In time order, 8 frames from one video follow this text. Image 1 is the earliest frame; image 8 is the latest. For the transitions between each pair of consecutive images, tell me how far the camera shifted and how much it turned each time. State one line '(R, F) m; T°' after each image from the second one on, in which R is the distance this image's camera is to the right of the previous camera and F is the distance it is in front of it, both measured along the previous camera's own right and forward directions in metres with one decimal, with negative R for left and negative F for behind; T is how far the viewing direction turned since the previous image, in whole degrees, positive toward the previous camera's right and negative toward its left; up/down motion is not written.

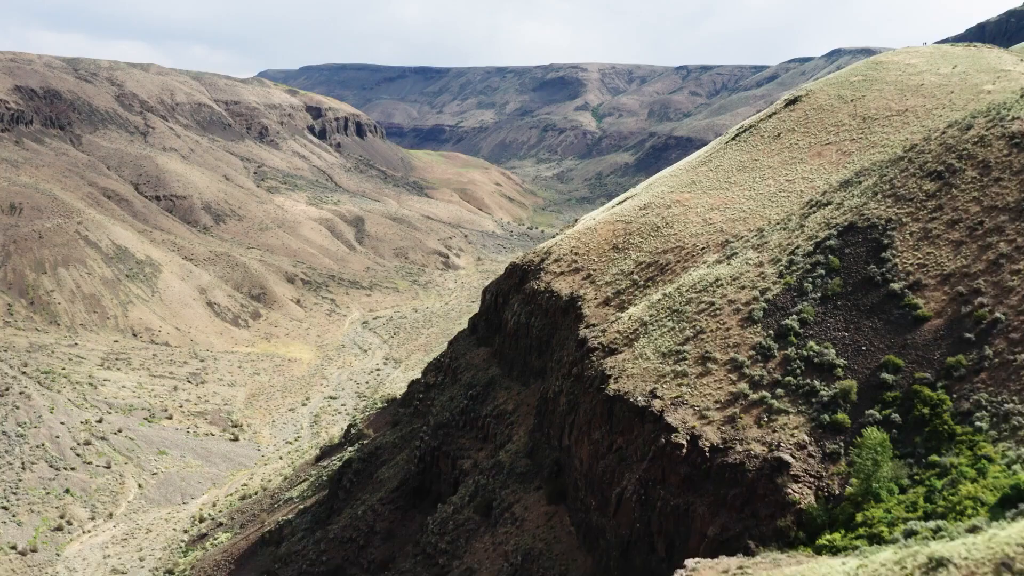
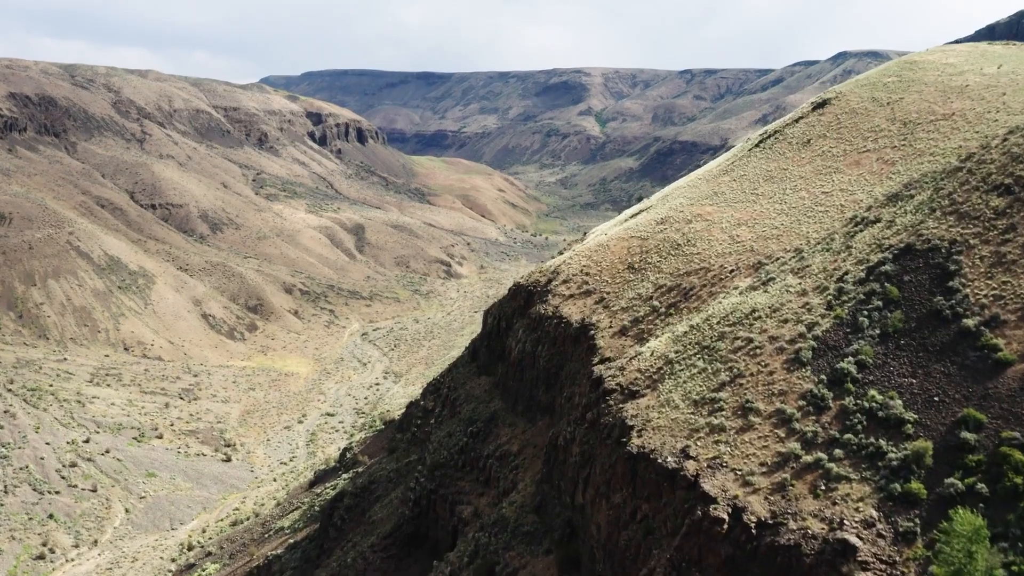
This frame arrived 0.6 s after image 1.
(0.0, +1.7) m; 0°
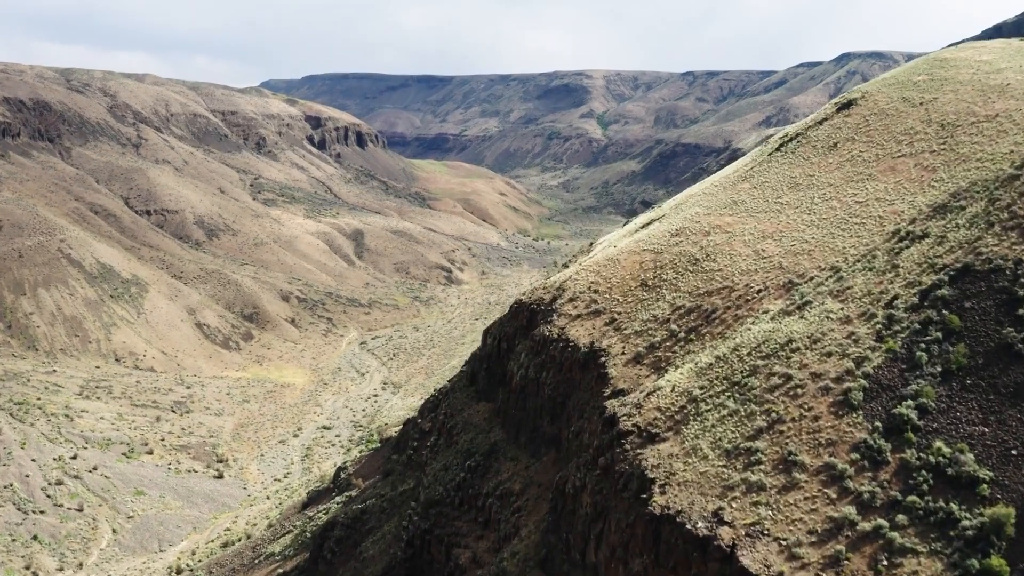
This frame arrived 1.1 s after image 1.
(0.0, +1.3) m; 0°
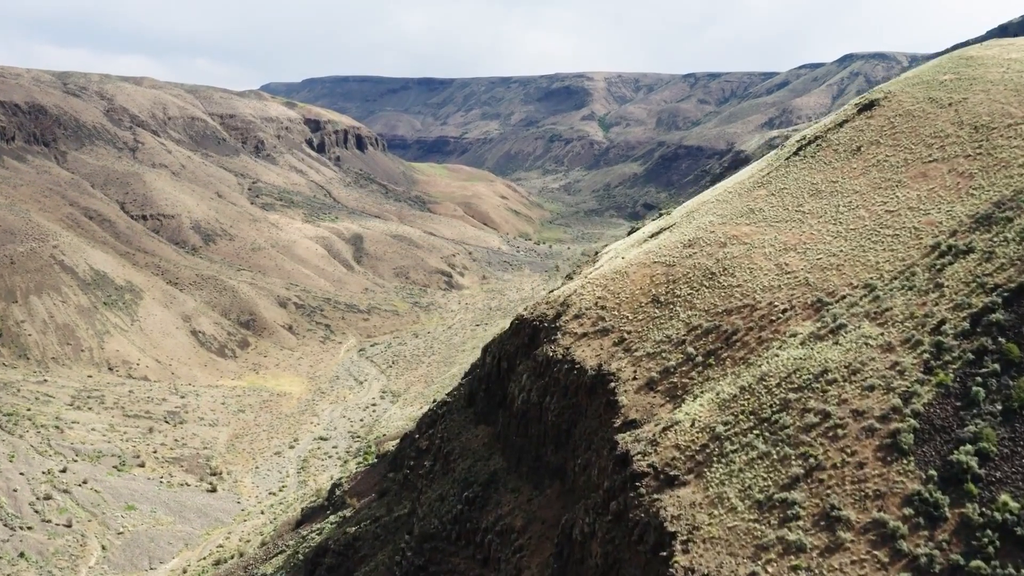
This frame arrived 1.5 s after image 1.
(0.0, +1.0) m; 0°
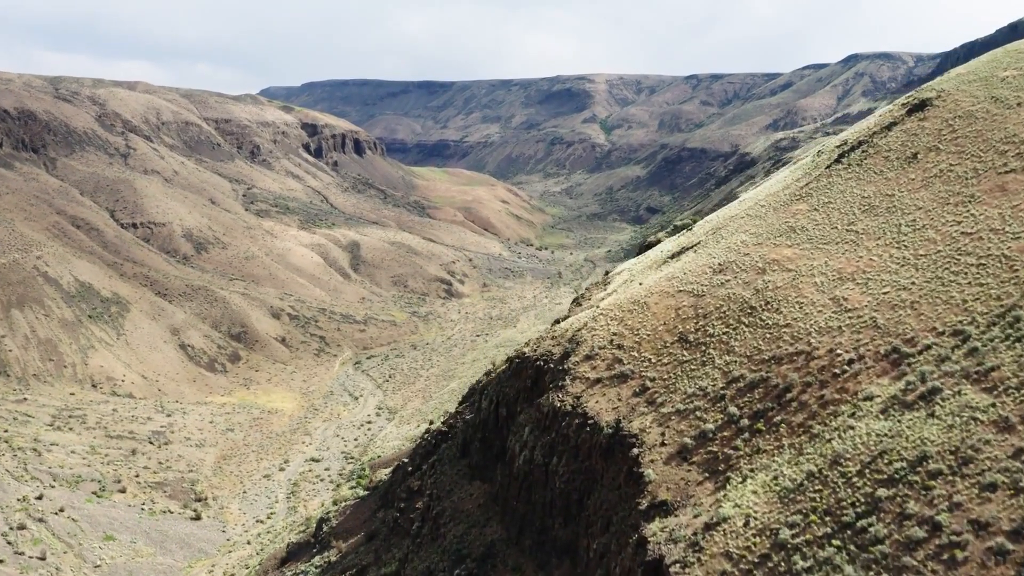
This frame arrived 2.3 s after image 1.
(0.0, +2.0) m; 0°
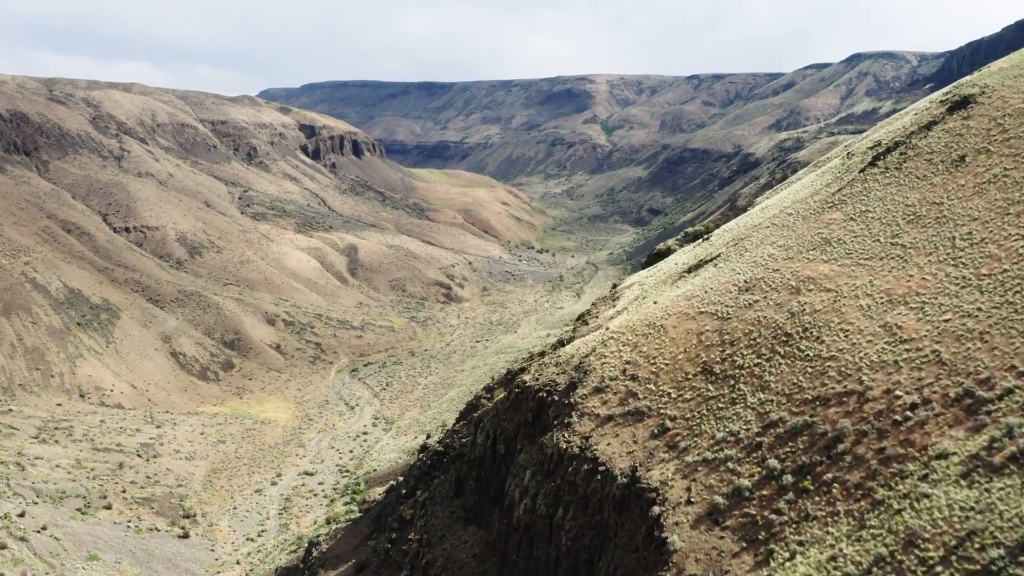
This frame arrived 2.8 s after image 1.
(0.0, +1.3) m; 0°
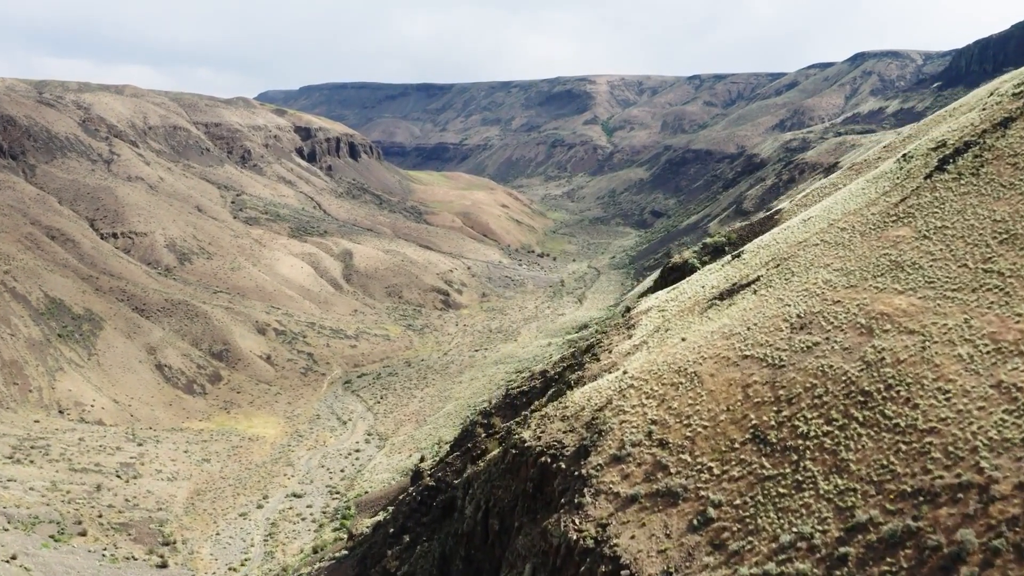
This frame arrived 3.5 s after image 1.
(+0.1, +2.0) m; 0°
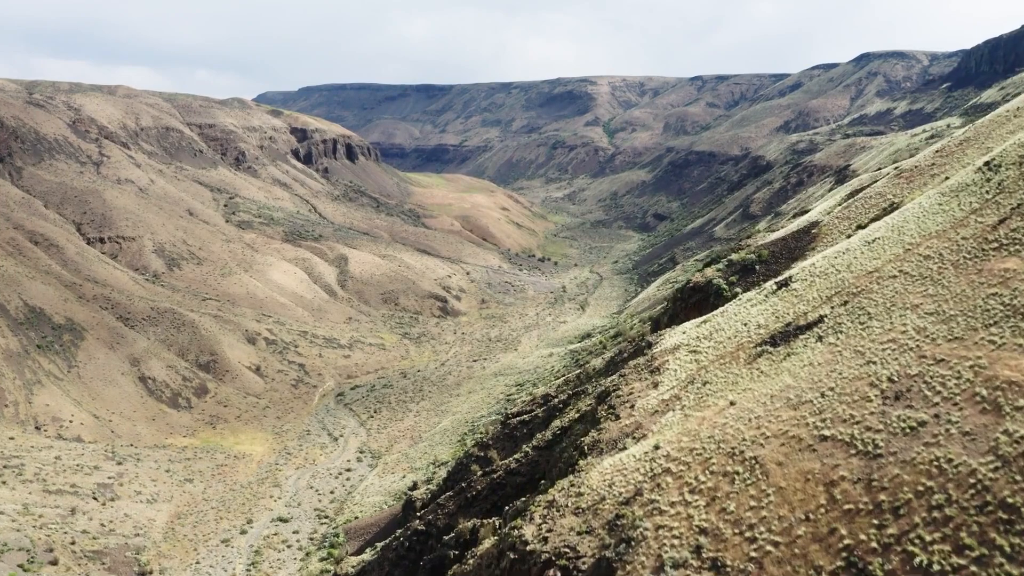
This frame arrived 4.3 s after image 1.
(0.0, +2.0) m; 0°
